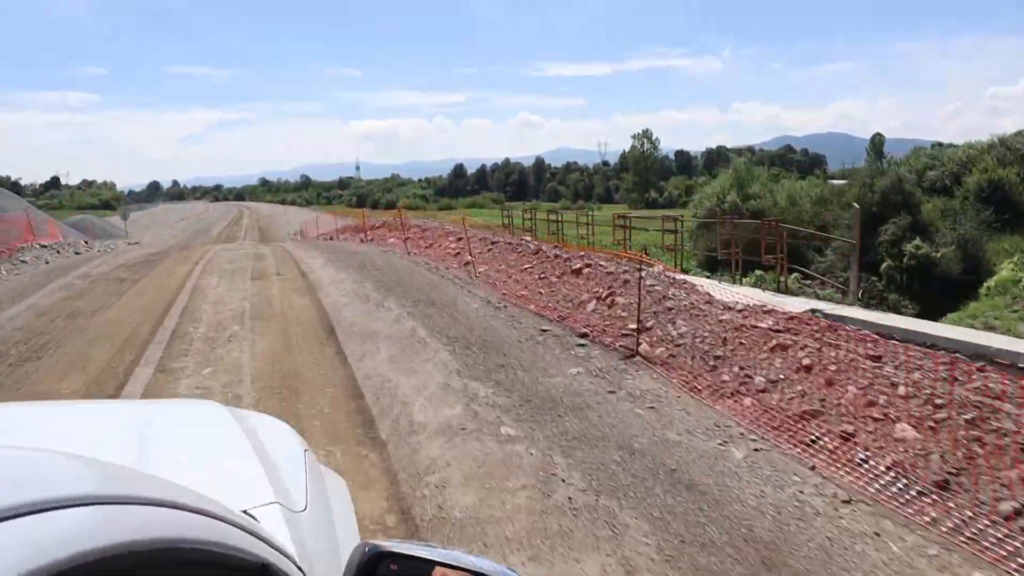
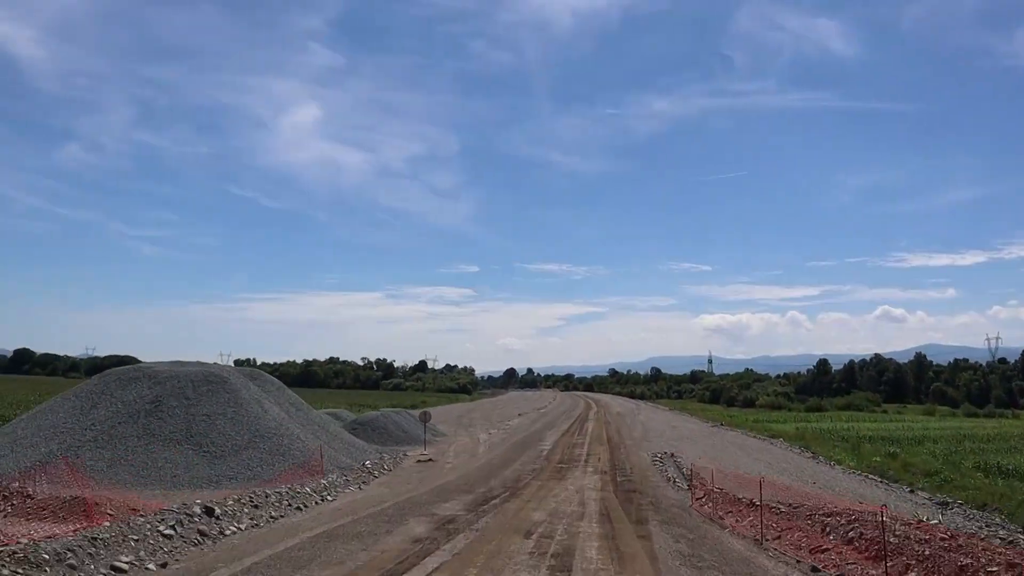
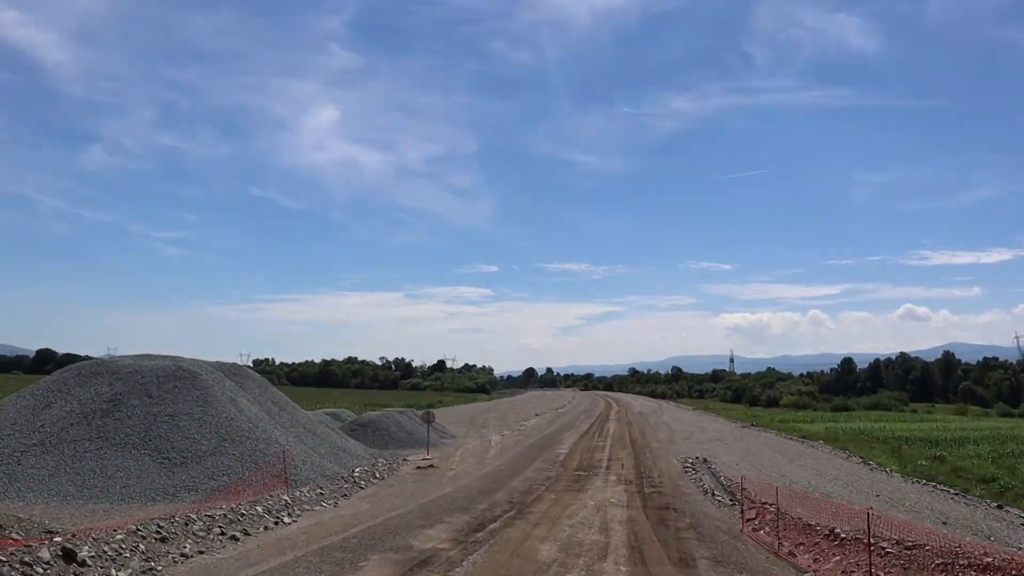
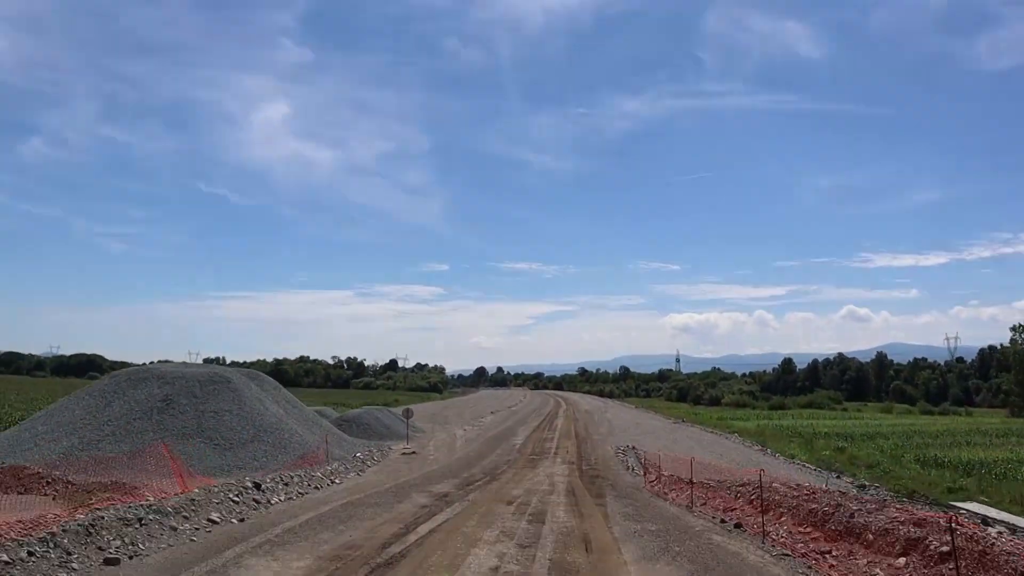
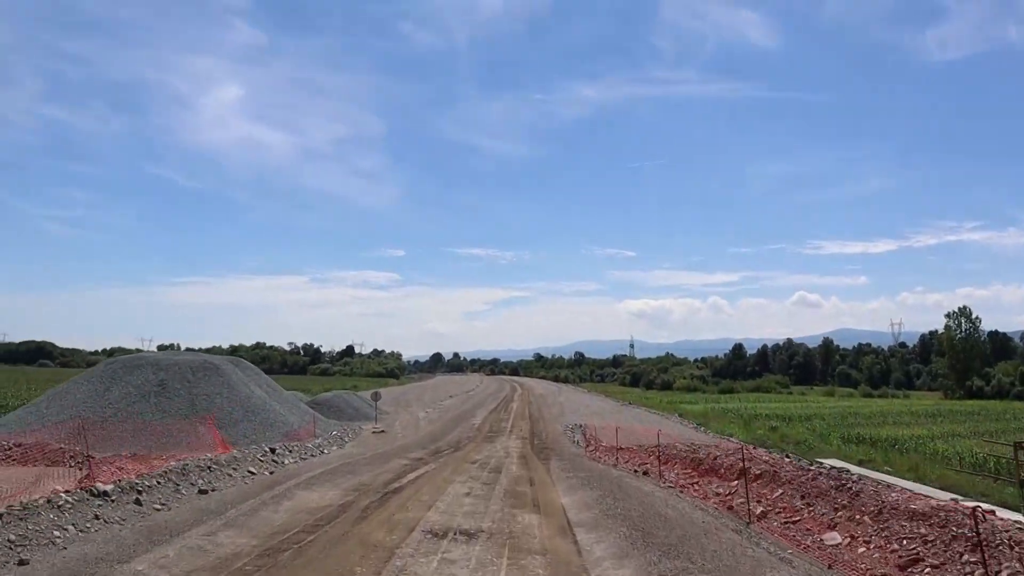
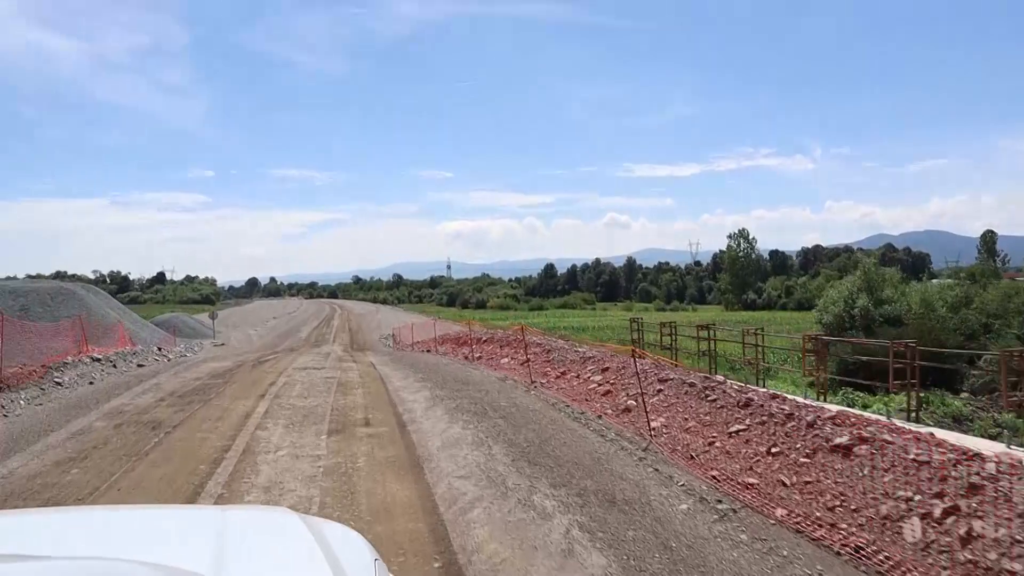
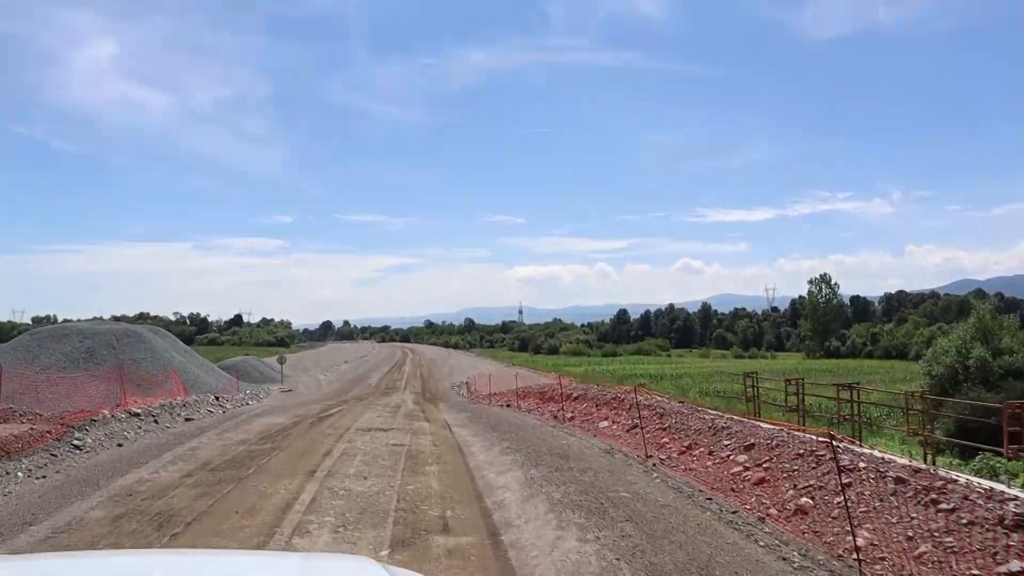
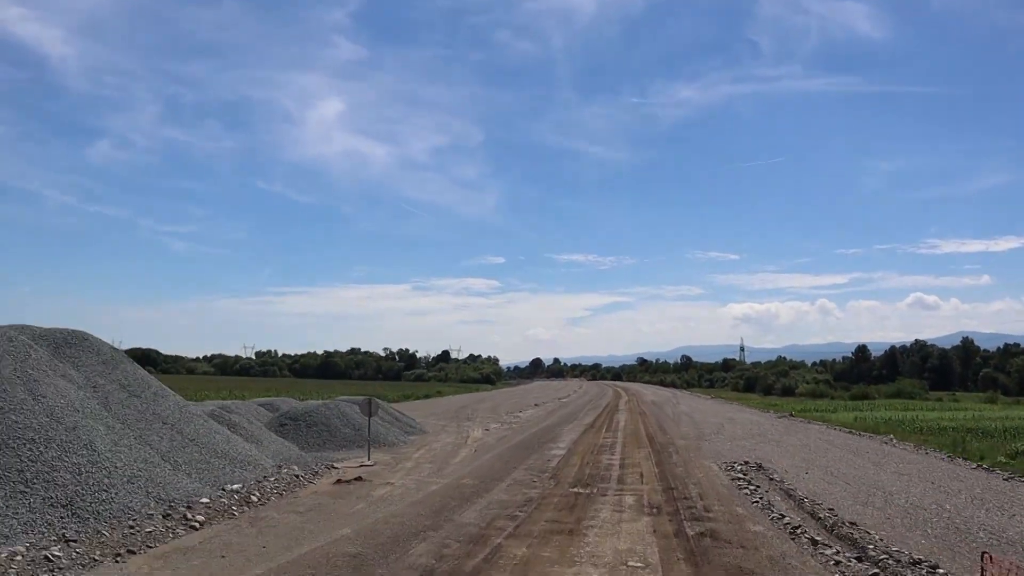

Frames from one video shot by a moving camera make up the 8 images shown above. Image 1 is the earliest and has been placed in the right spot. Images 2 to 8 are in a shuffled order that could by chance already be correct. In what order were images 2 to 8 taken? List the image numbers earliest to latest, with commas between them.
6, 7, 5, 4, 2, 3, 8
